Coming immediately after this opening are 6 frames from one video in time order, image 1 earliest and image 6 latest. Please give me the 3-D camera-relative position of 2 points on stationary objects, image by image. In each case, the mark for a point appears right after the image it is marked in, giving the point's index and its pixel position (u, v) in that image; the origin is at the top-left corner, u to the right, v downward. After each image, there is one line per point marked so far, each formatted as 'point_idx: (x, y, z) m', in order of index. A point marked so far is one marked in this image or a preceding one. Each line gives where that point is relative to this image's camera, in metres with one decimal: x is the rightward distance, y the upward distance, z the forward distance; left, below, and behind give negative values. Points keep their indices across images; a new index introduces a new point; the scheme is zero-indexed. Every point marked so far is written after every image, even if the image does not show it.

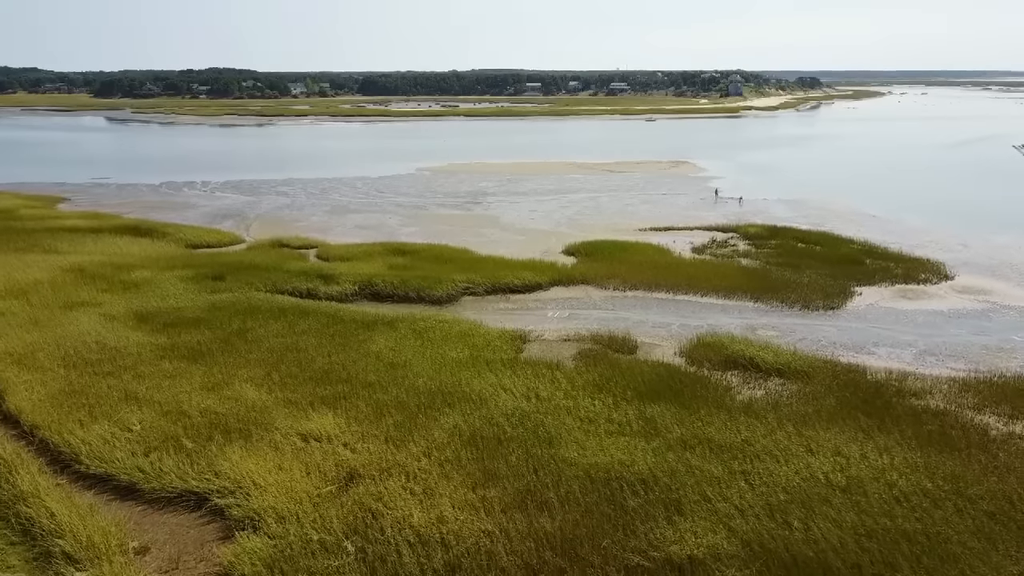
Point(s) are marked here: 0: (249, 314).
0: (-5.8, -0.6, +15.7) m
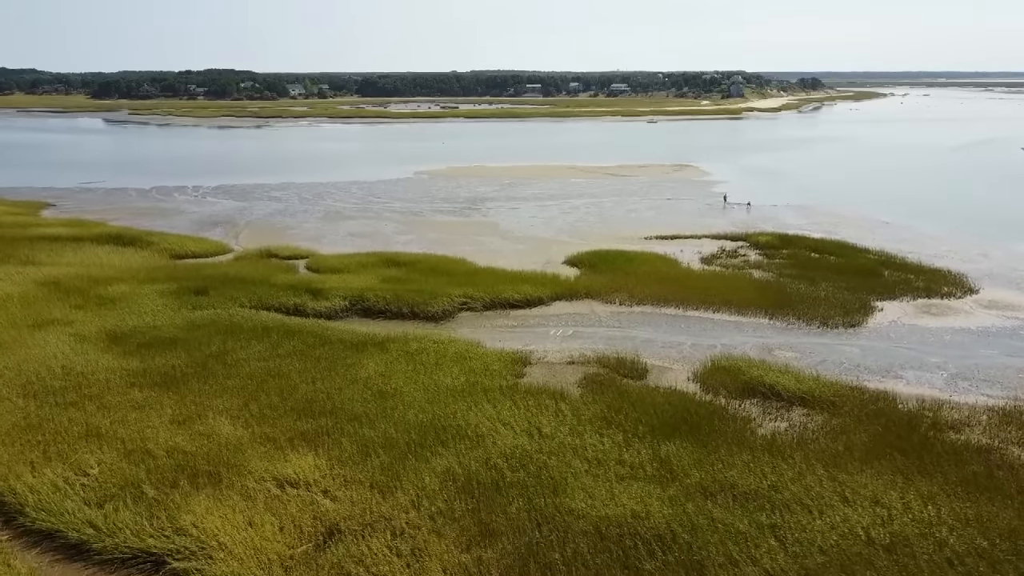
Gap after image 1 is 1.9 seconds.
0: (-5.8, -0.9, +14.7) m
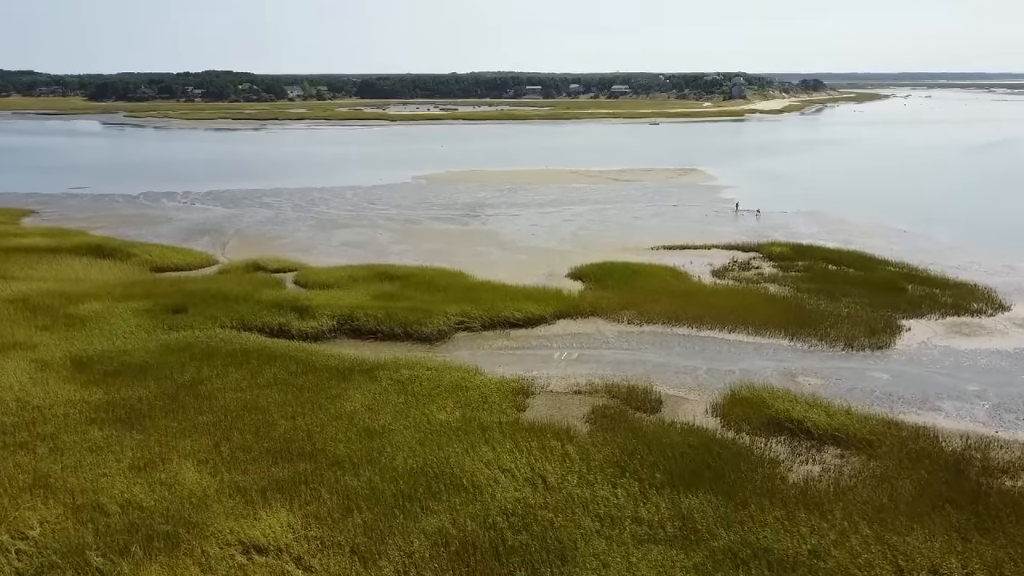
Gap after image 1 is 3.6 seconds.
0: (-5.8, -1.4, +13.5) m
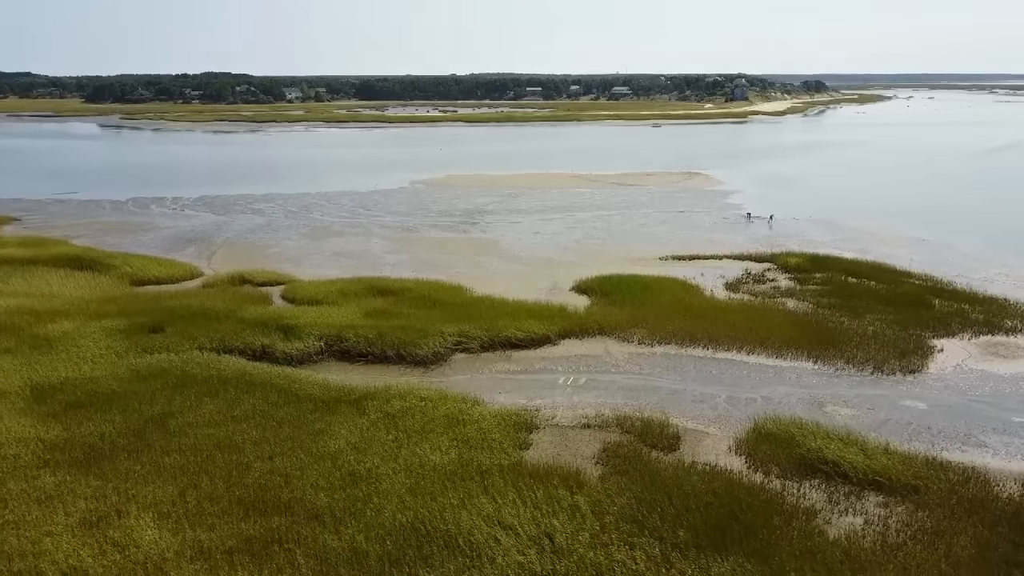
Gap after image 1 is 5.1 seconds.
0: (-5.8, -1.7, +12.3) m
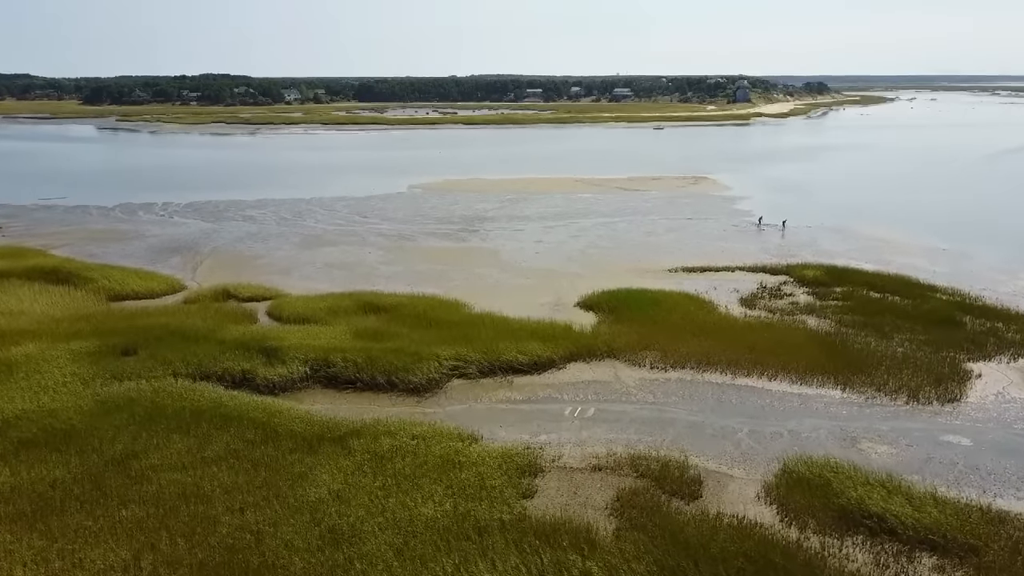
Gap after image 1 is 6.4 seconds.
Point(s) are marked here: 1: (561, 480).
0: (-5.8, -2.1, +11.2) m
1: (+0.7, -2.7, +9.8) m
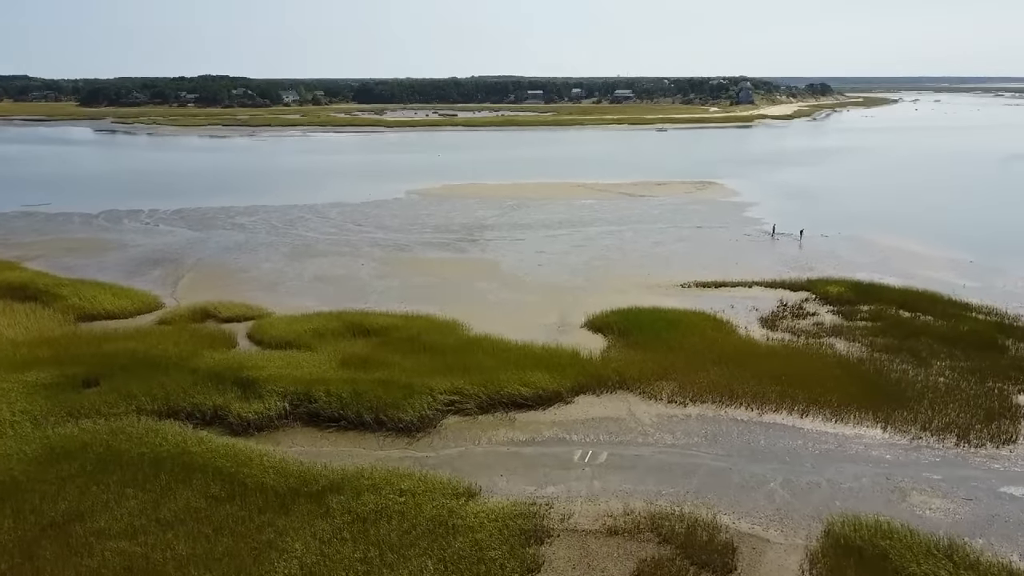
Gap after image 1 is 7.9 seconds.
0: (-5.7, -2.6, +9.8) m
1: (+0.7, -3.1, +8.5) m
